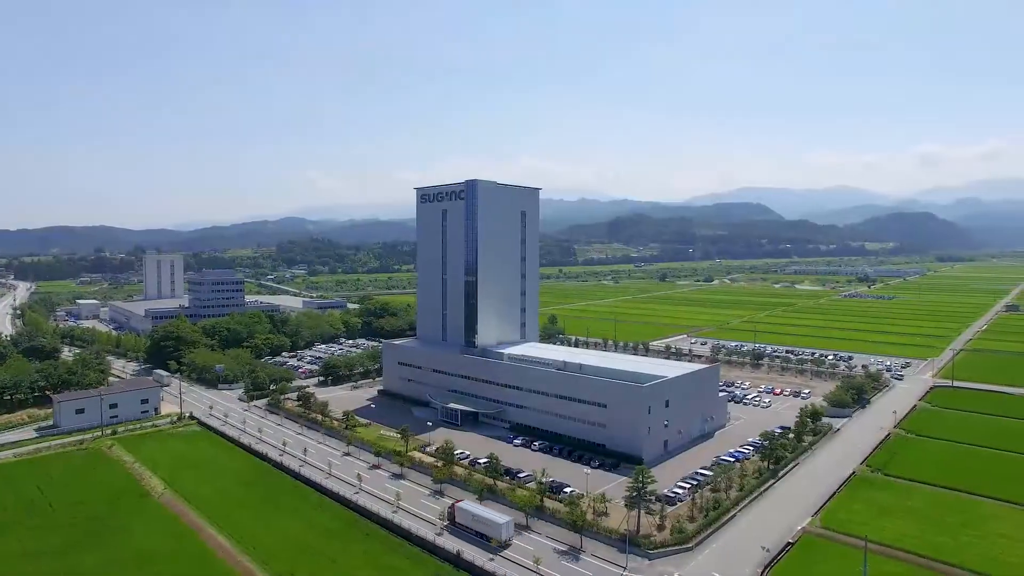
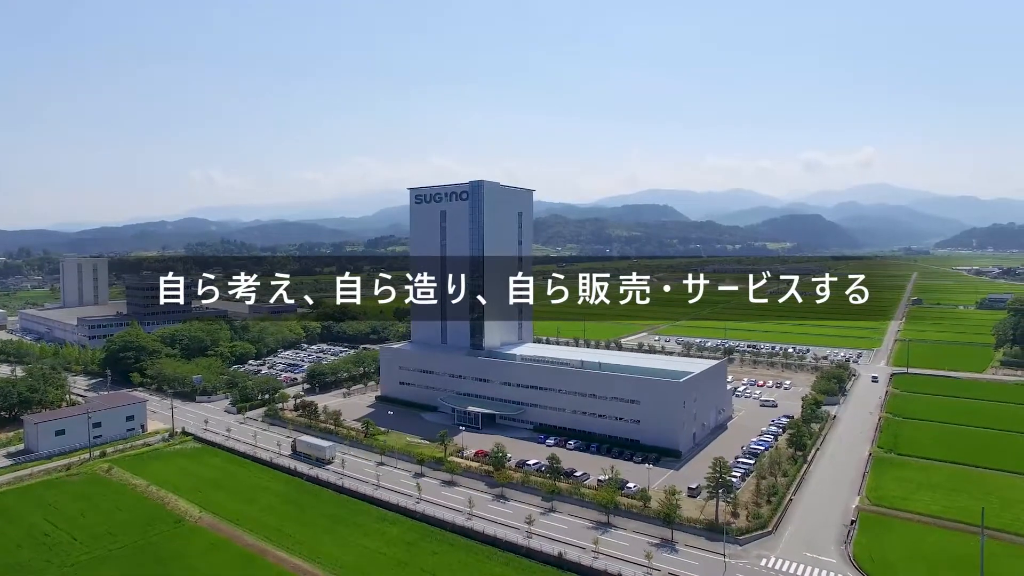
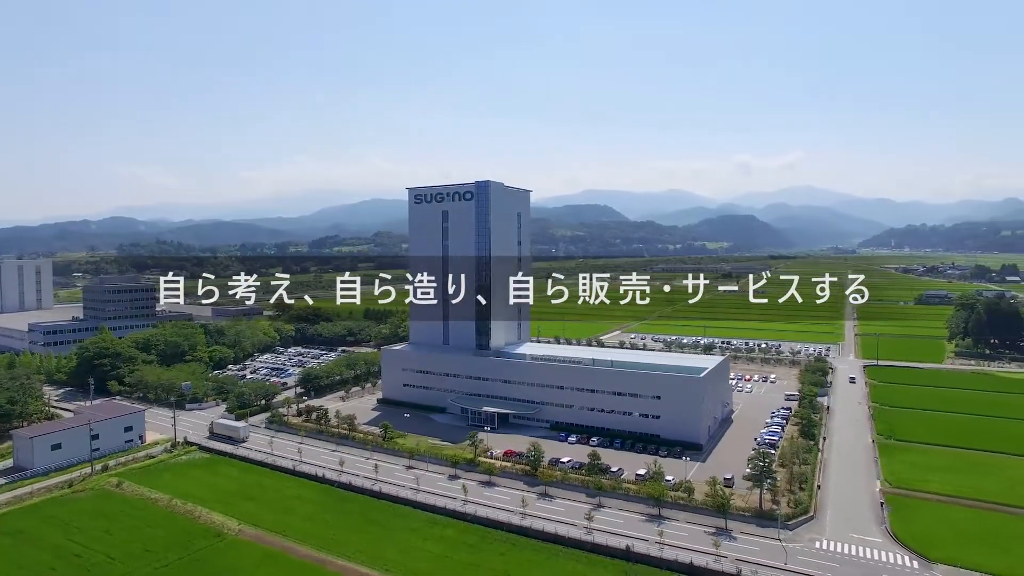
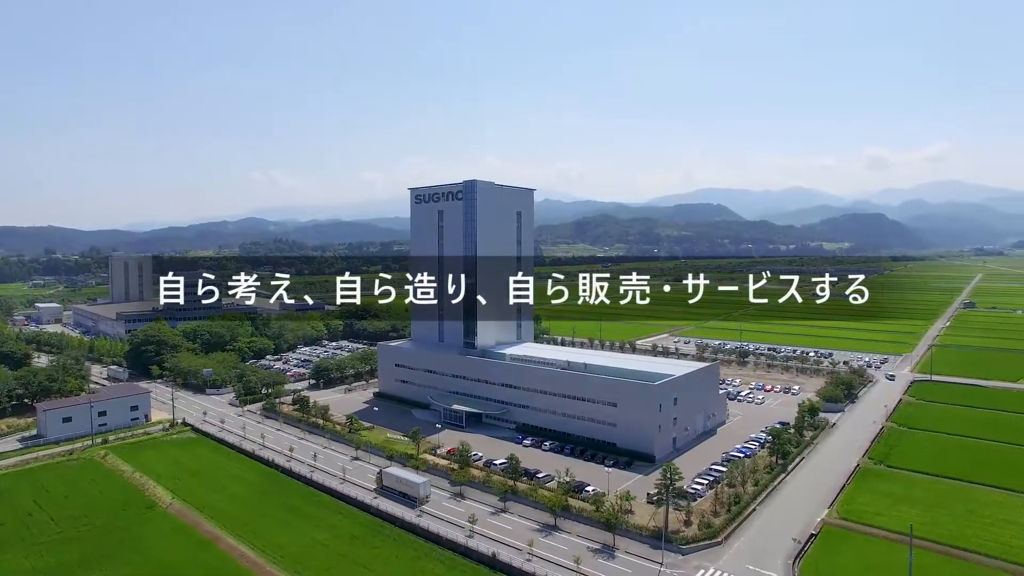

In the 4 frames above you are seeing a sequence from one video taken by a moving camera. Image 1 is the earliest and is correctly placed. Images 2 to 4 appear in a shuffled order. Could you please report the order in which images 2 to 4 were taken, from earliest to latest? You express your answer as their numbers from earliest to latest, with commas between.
4, 2, 3
